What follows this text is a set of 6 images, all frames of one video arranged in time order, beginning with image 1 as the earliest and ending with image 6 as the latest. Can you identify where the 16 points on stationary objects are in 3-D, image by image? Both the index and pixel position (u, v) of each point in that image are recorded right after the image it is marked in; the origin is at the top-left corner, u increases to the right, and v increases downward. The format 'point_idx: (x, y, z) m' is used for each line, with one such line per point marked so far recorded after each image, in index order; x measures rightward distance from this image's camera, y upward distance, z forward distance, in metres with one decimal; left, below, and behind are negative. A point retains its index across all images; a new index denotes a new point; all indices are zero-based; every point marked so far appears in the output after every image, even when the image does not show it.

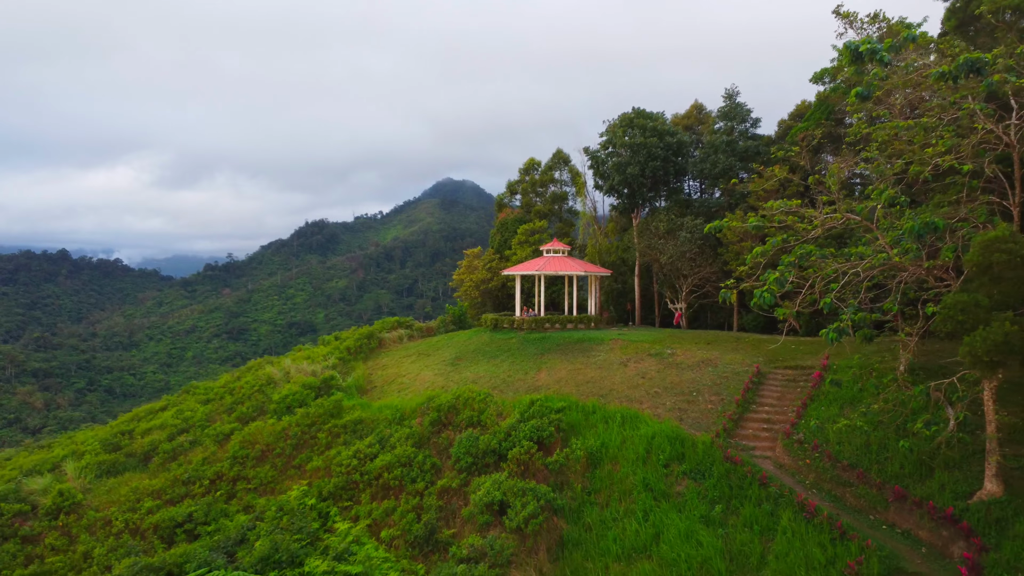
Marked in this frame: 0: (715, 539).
0: (+1.7, -2.0, +7.3) m
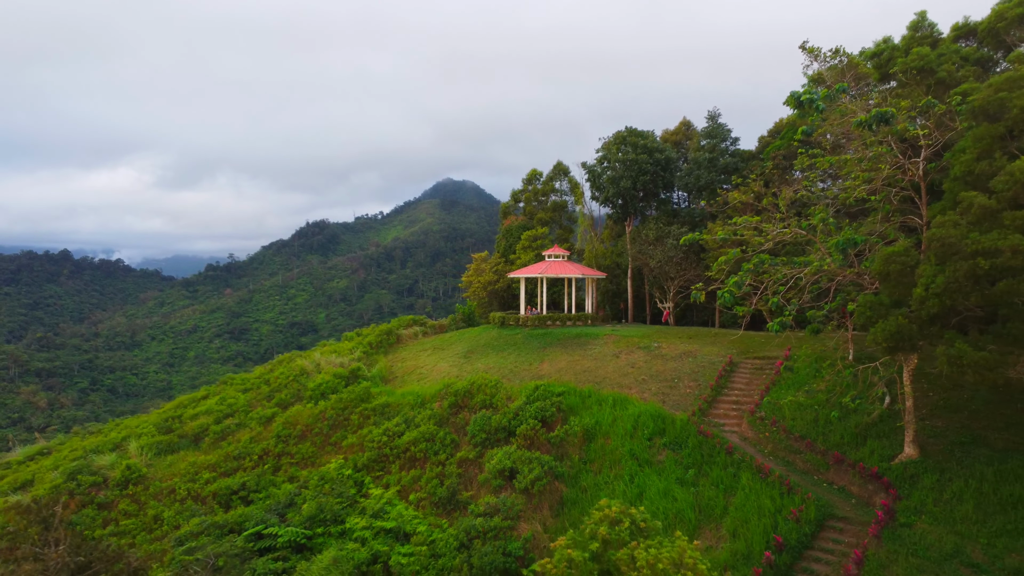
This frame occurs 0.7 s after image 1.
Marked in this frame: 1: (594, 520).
0: (+1.8, -2.1, +9.0) m
1: (+0.5, -1.6, +5.8) m
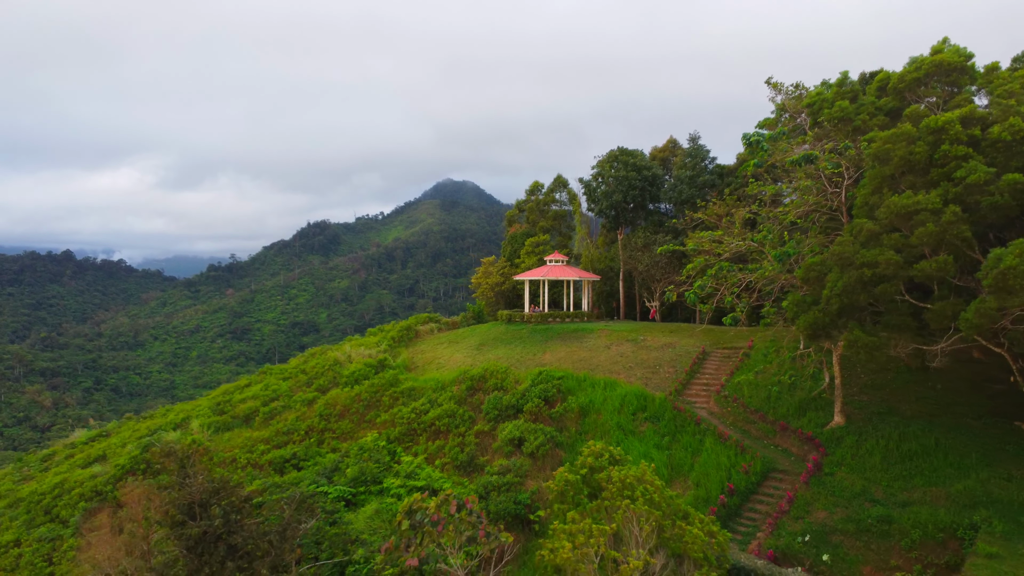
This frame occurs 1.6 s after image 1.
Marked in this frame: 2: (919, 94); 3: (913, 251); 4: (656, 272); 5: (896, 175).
0: (+1.9, -2.1, +11.2) m
1: (+0.6, -1.6, +8.0) m
2: (+4.6, +2.2, +10.1) m
3: (+3.7, +0.3, +8.2) m
4: (+2.9, +0.3, +18.1) m
5: (+3.8, +1.1, +8.9) m
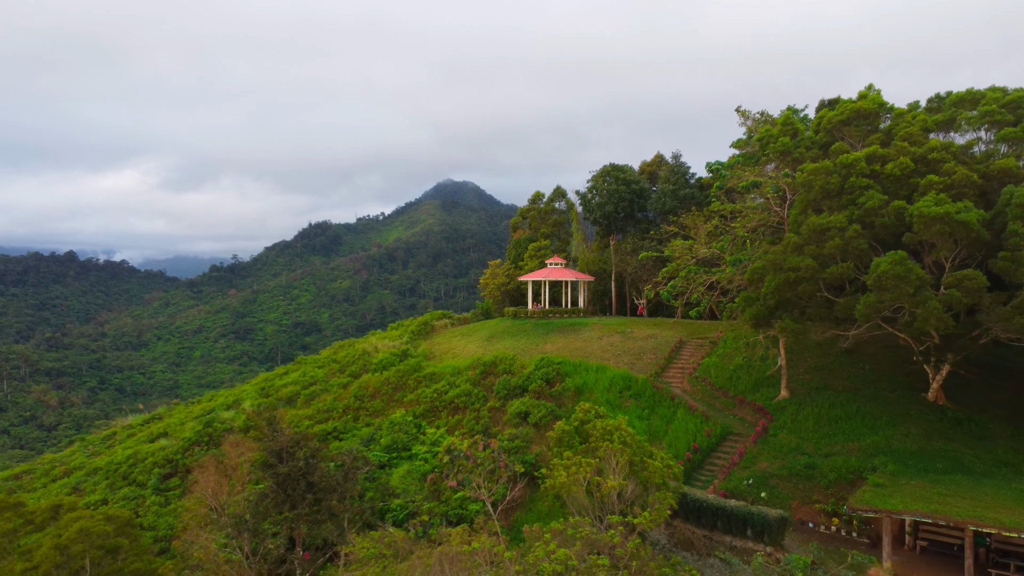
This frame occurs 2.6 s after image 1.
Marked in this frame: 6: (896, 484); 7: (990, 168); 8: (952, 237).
0: (+2.0, -2.1, +13.8) m
1: (+0.8, -1.6, +10.6) m
2: (+4.7, +2.2, +12.7) m
3: (+3.8, +0.4, +10.7) m
4: (+3.0, +0.3, +20.7) m
5: (+3.9, +1.1, +11.5) m
6: (+4.3, -2.2, +10.0) m
7: (+5.6, +1.4, +10.4) m
8: (+4.8, +0.6, +9.7) m
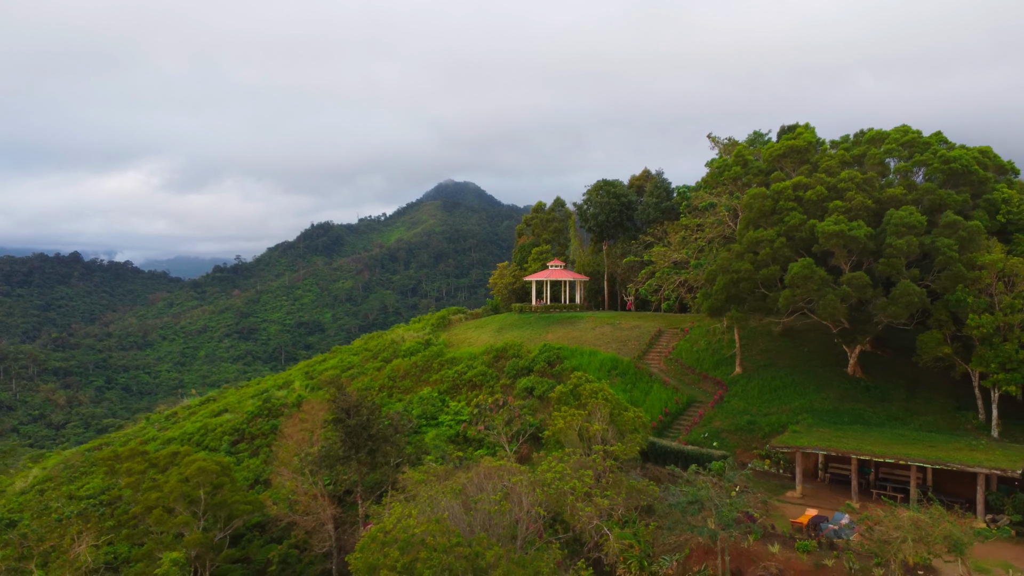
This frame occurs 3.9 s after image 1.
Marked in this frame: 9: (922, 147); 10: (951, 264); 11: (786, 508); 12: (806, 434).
0: (+2.2, -2.0, +17.2) m
1: (+0.9, -1.5, +14.0) m
2: (+4.9, +2.3, +16.1) m
3: (+4.0, +0.4, +14.2) m
4: (+3.2, +0.4, +24.1) m
5: (+4.1, +1.2, +14.9) m
6: (+4.5, -2.2, +13.5) m
7: (+5.8, +1.4, +13.8) m
8: (+4.9, +0.6, +13.1) m
9: (+6.8, +2.3, +14.9) m
10: (+6.3, +0.3, +12.8) m
11: (+3.7, -3.0, +12.1) m
12: (+4.4, -2.2, +13.4) m
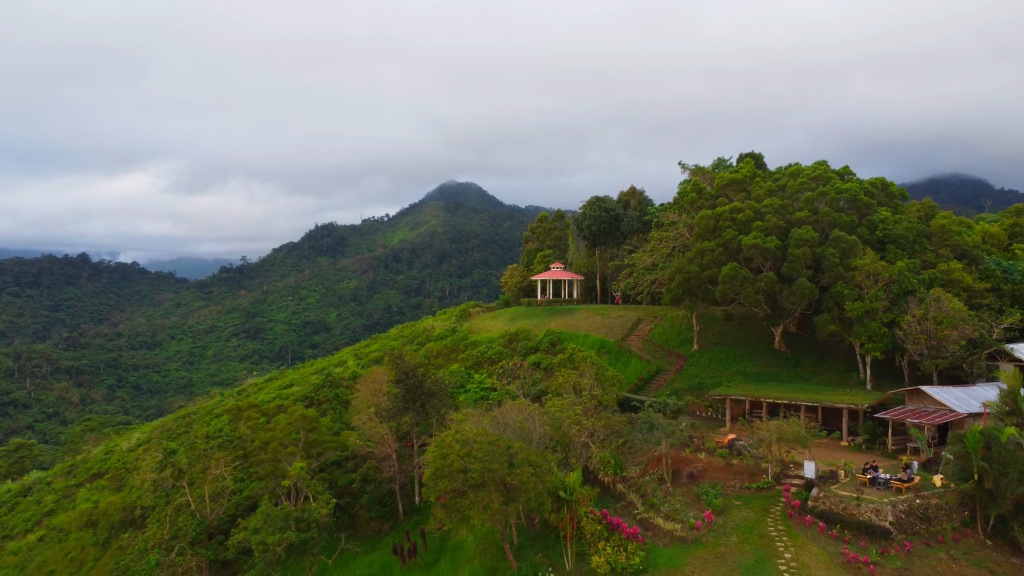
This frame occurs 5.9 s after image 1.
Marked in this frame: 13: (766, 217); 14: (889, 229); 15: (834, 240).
0: (+2.5, -2.0, +22.6) m
1: (+1.2, -1.5, +19.4) m
2: (+5.2, +2.3, +21.4) m
3: (+4.3, +0.5, +19.5) m
4: (+3.5, +0.5, +29.4) m
5: (+4.4, +1.3, +20.2) m
6: (+4.8, -2.1, +18.8) m
7: (+6.0, +1.5, +19.2) m
8: (+5.2, +0.7, +18.4) m
9: (+7.1, +2.4, +20.2) m
10: (+6.6, +0.4, +18.1) m
11: (+4.0, -2.9, +17.4) m
12: (+4.7, -2.1, +18.7) m
13: (+5.5, +1.5, +19.2) m
14: (+8.2, +1.3, +19.4) m
15: (+6.7, +1.0, +18.4) m
